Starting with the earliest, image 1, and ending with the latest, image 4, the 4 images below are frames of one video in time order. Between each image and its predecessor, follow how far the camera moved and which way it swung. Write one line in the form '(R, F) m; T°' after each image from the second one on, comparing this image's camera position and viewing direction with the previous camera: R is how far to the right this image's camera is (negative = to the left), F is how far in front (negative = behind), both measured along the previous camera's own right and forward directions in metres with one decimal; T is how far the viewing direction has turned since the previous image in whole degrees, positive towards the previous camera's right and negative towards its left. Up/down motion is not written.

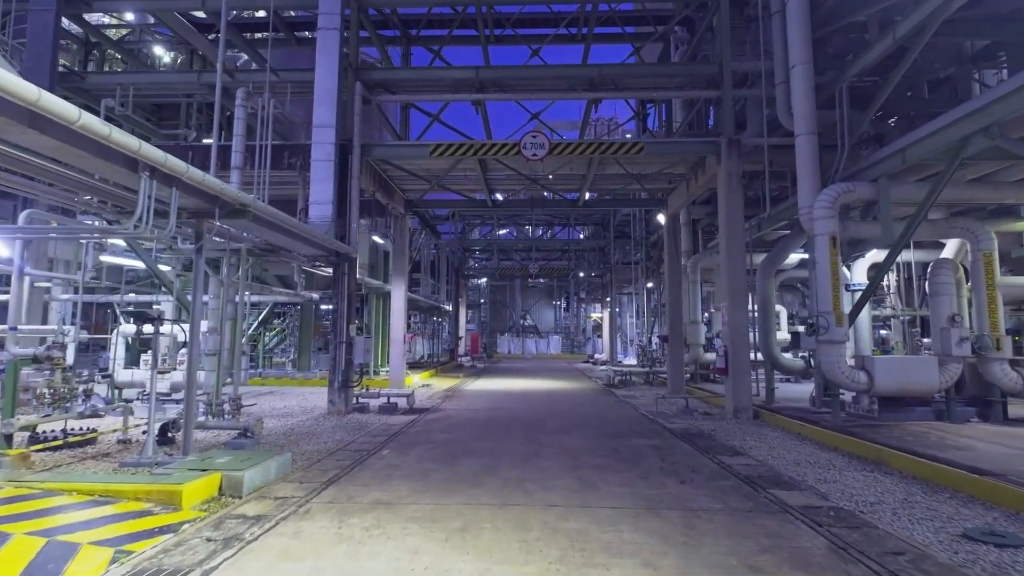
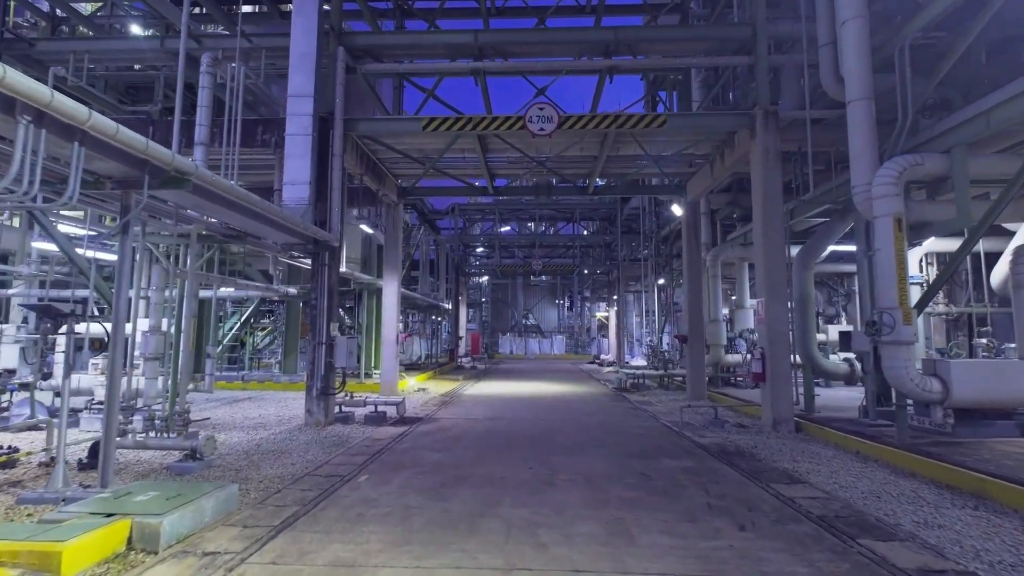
(0.0, +1.2) m; 0°
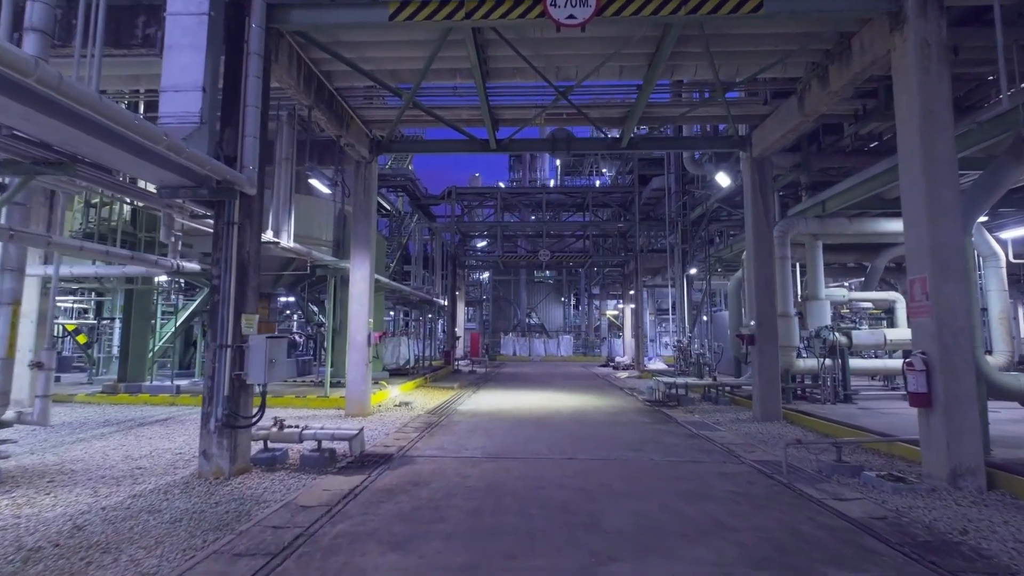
(-0.1, +3.0) m; 0°
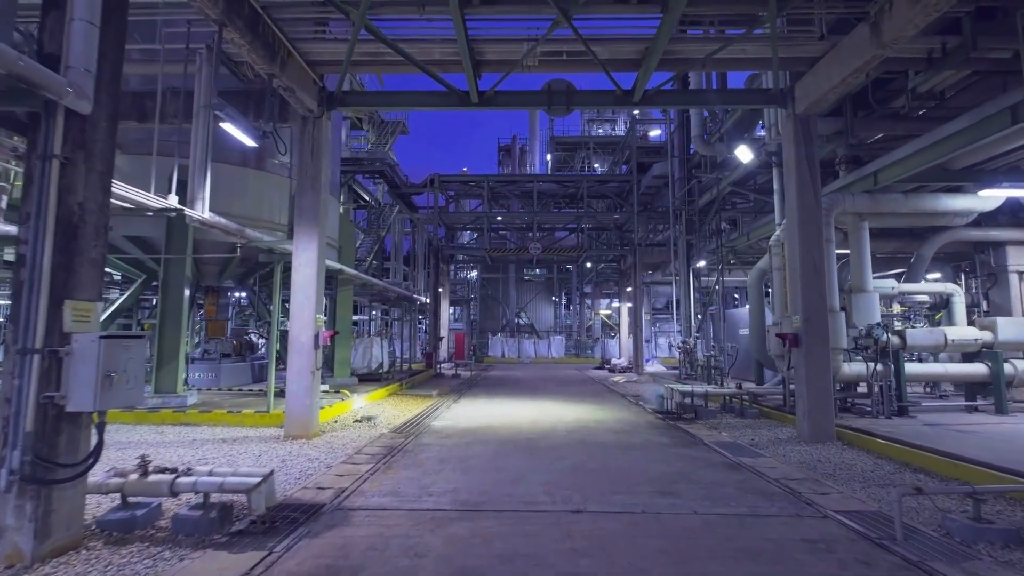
(+0.1, +1.9) m; +1°
